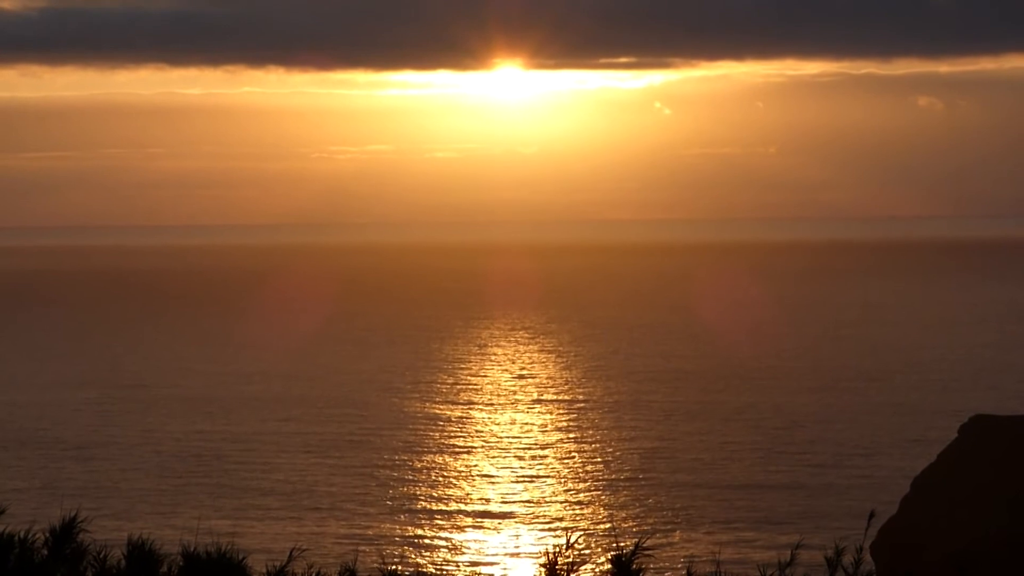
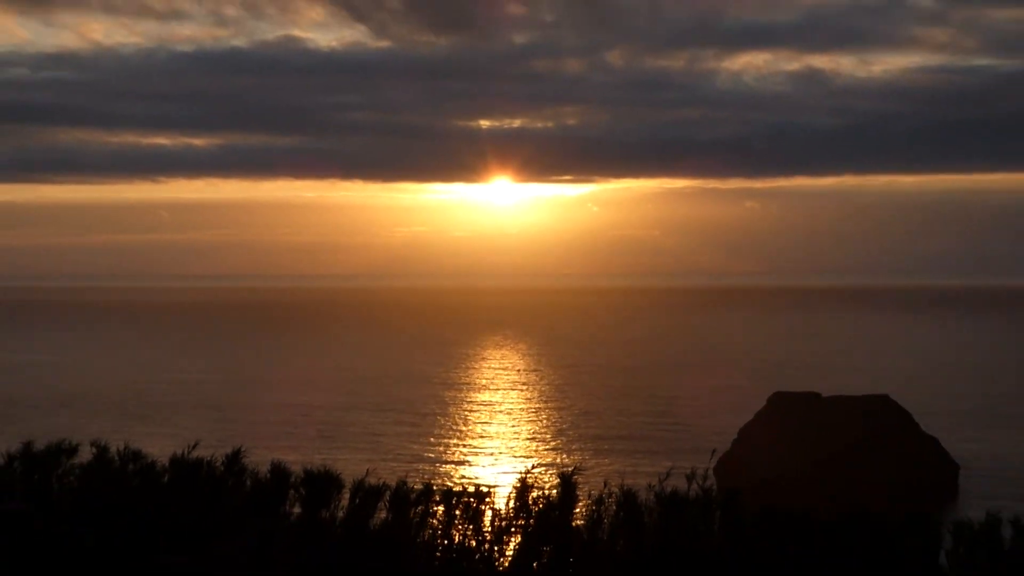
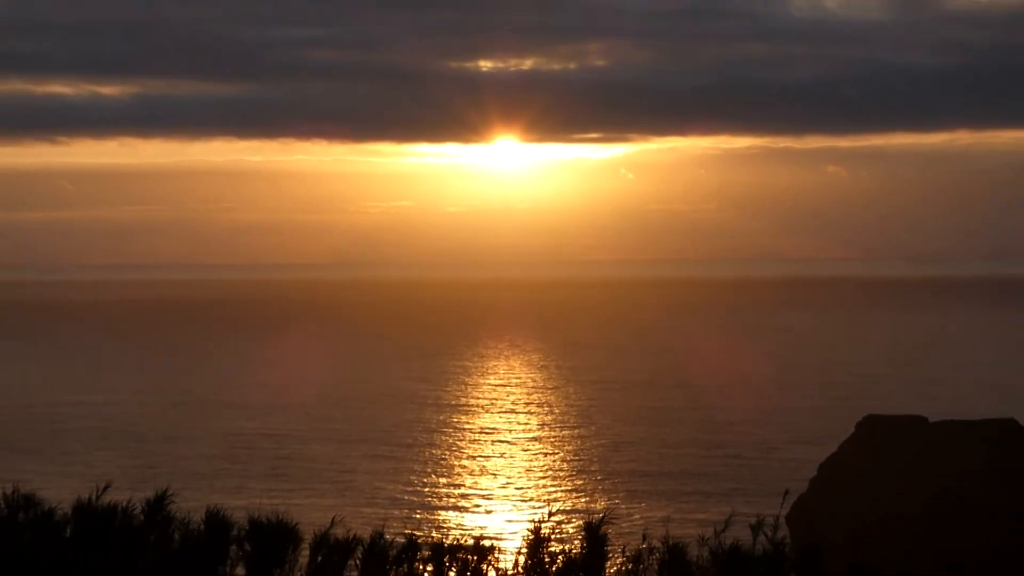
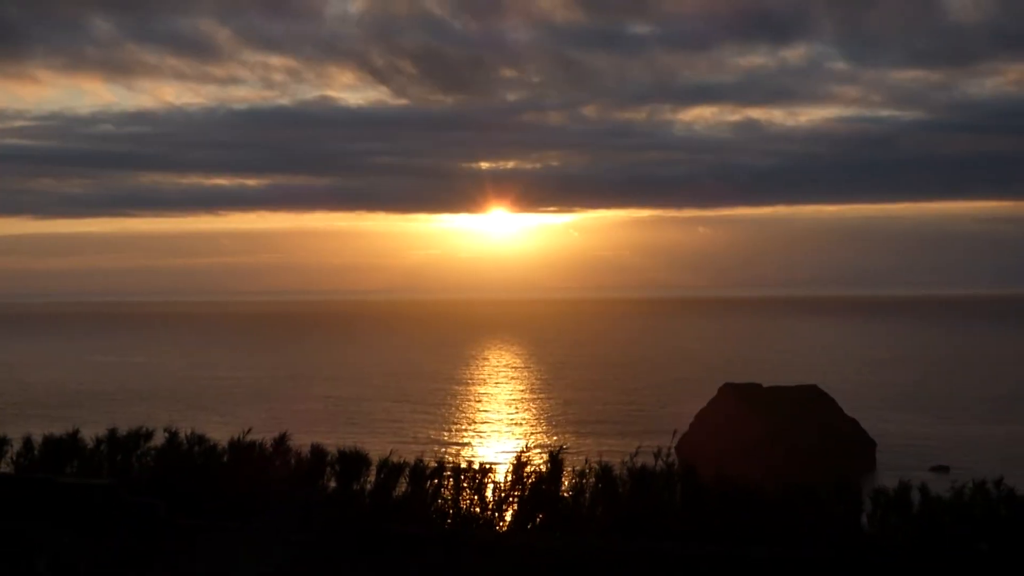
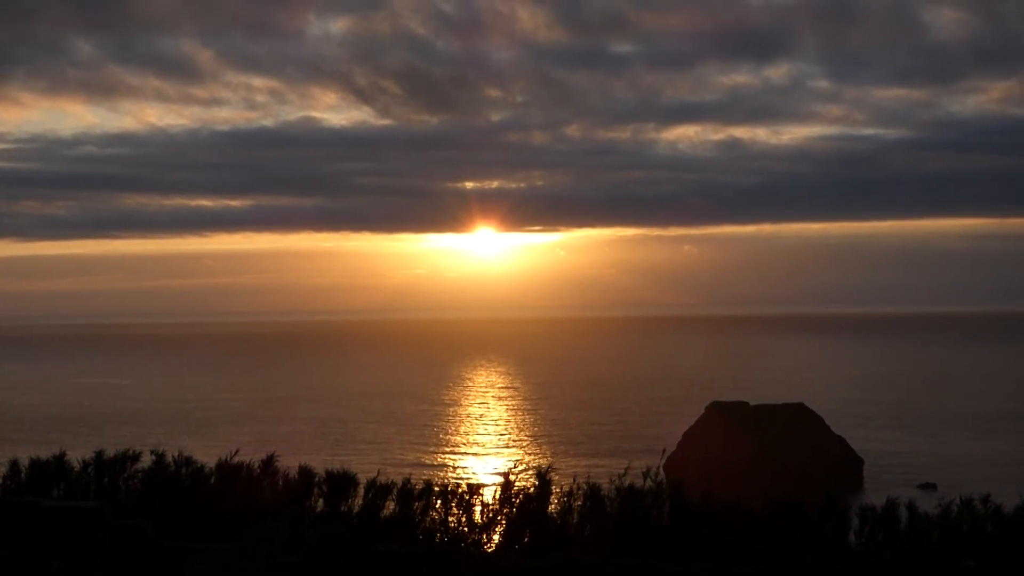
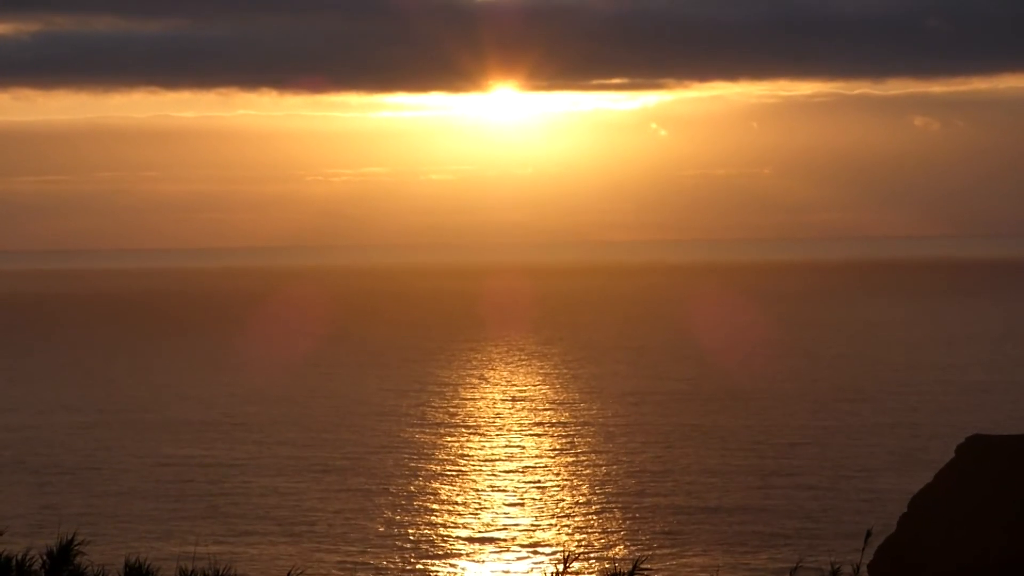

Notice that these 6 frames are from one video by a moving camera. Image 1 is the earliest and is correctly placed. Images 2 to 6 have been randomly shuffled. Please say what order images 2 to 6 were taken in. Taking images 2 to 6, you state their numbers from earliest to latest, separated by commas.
6, 3, 2, 4, 5
